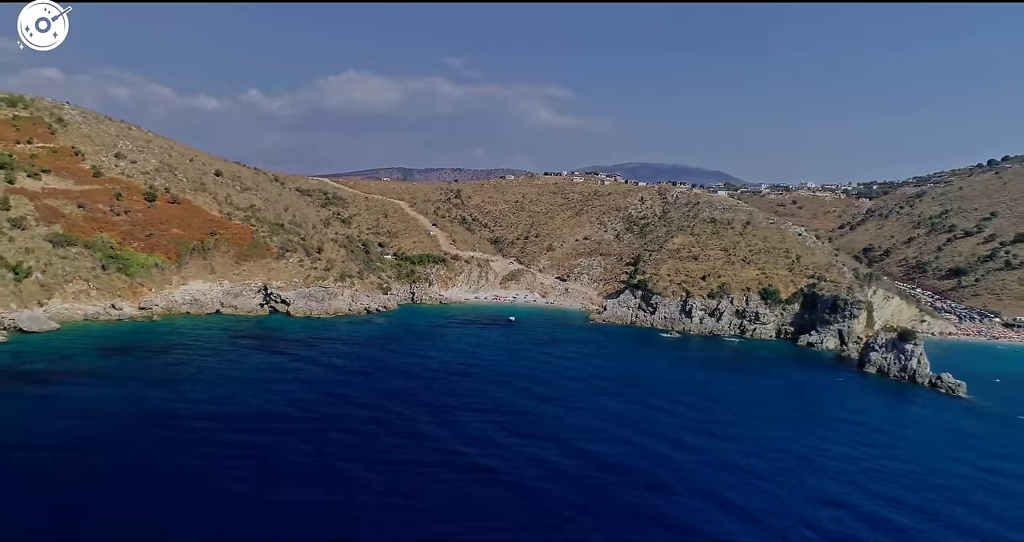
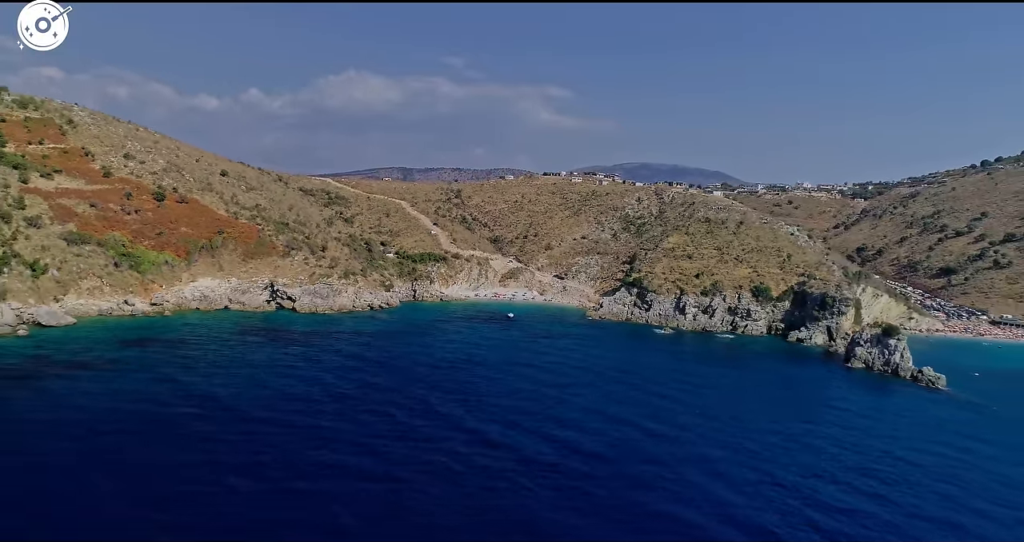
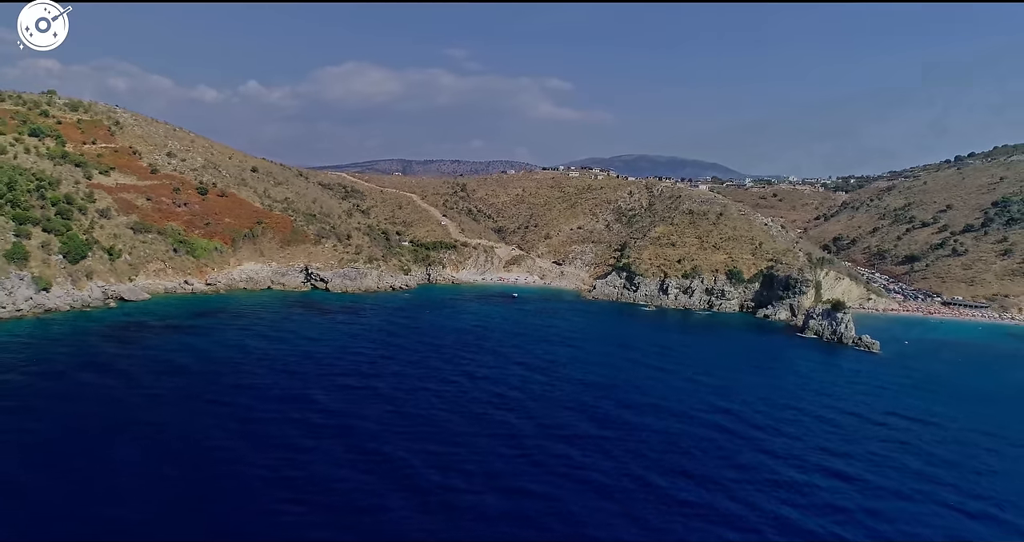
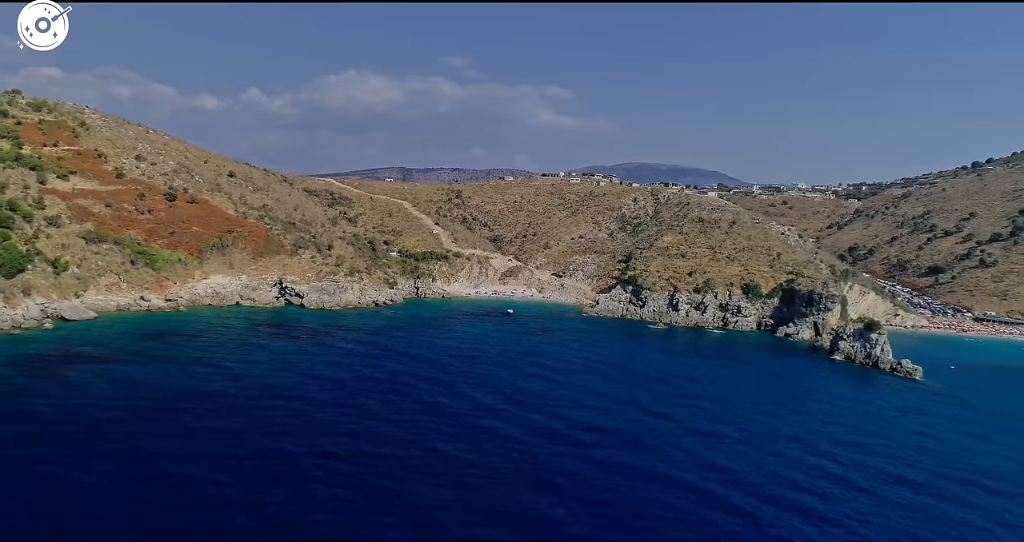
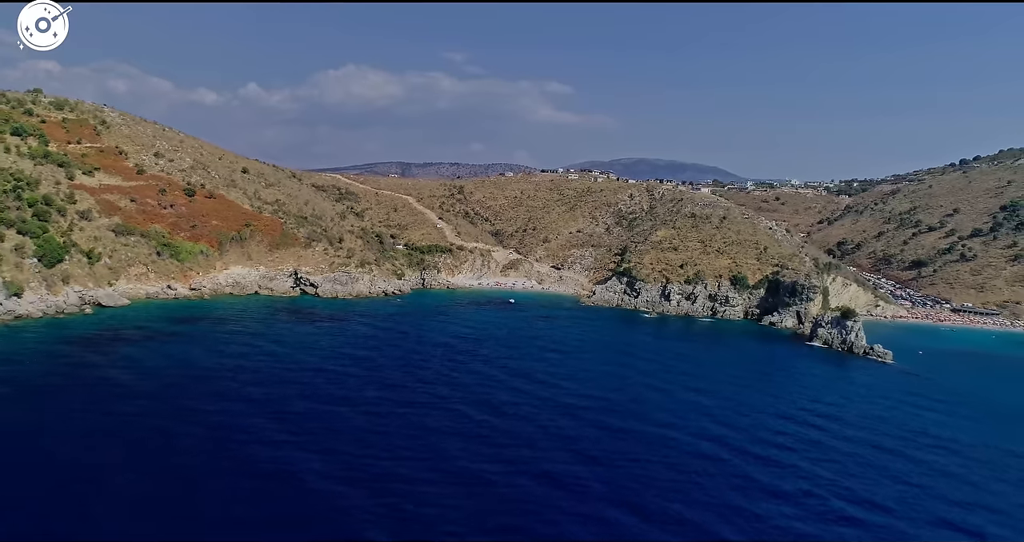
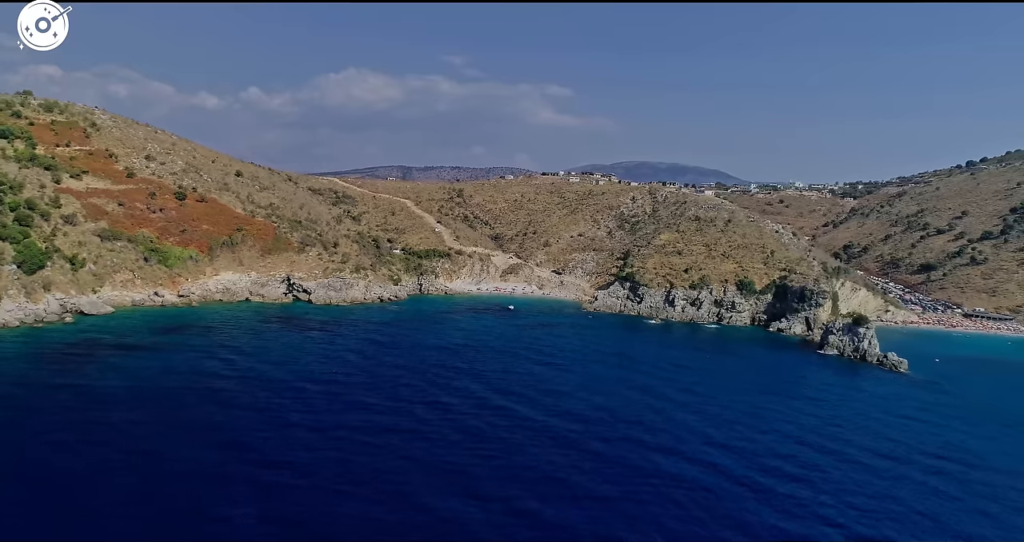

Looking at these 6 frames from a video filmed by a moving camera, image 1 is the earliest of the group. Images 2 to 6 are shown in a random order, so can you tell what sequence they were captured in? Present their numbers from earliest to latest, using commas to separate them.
2, 4, 6, 5, 3
